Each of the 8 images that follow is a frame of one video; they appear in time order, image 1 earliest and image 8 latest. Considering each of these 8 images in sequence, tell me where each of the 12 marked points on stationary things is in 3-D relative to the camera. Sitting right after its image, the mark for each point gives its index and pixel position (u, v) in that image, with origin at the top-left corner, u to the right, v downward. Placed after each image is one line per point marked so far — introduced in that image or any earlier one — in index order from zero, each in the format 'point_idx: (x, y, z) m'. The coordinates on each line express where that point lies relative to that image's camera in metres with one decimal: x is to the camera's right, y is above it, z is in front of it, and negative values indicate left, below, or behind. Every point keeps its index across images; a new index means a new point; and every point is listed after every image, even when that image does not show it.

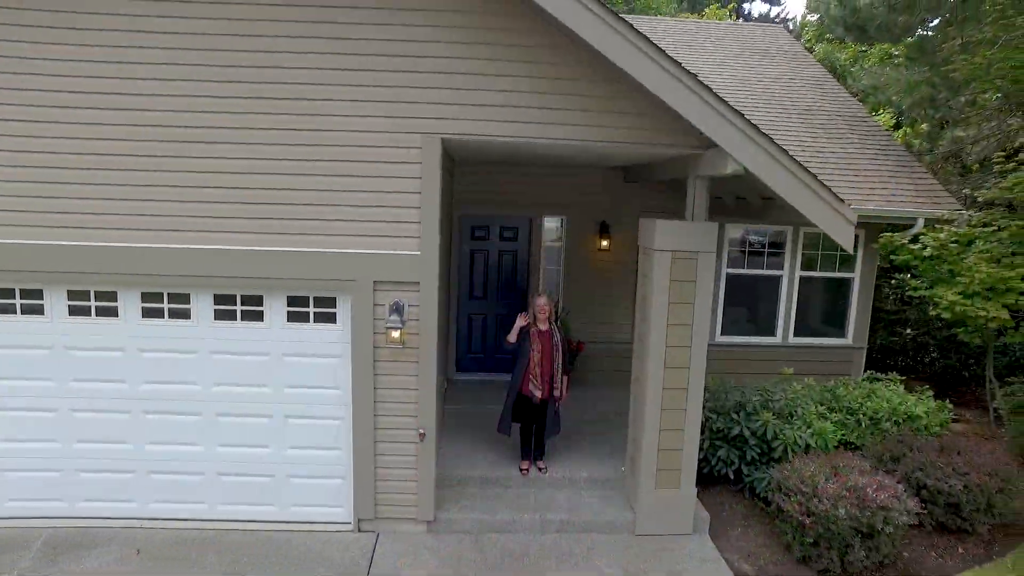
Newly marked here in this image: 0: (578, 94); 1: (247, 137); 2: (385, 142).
0: (+0.3, +0.7, +4.0) m
1: (-1.0, +0.6, +4.1) m
2: (-0.5, +0.6, +4.1) m
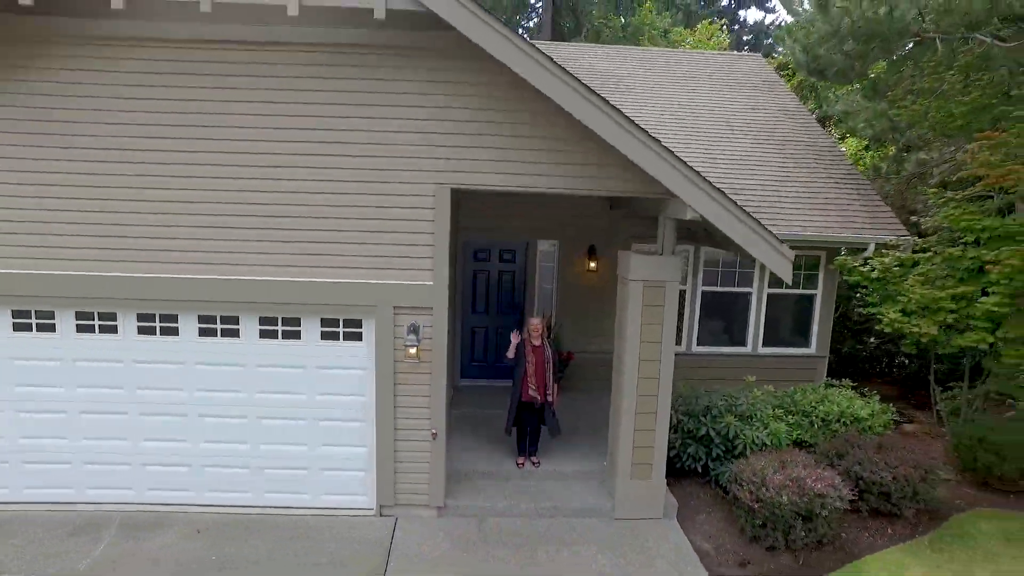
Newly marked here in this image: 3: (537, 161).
0: (+0.2, +0.6, +4.9) m
1: (-1.0, +0.5, +4.9) m
2: (-0.5, +0.5, +4.9) m
3: (+0.1, +0.6, +4.9) m
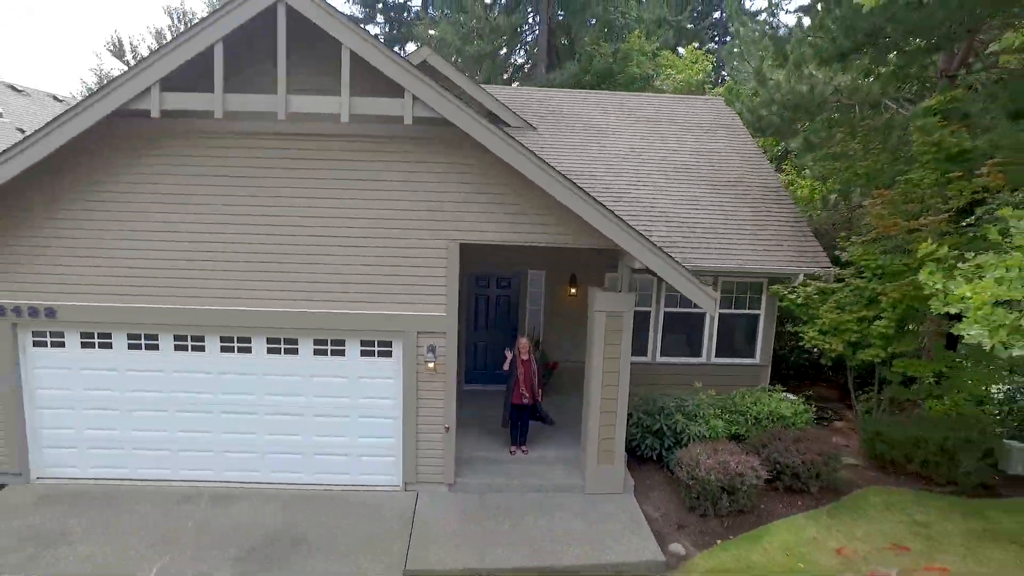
0: (+0.2, +0.4, +6.5) m
1: (-1.1, +0.3, +6.6) m
2: (-0.5, +0.3, +6.6) m
3: (+0.1, +0.4, +6.5) m
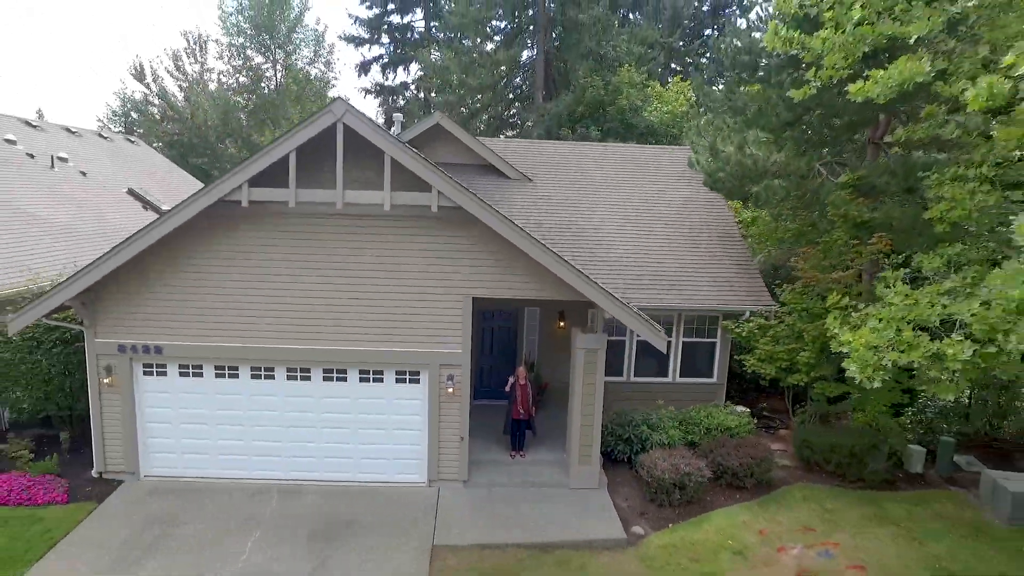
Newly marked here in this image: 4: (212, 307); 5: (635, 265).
0: (+0.2, +0.1, +8.5) m
1: (-1.1, -0.1, +8.6) m
2: (-0.5, -0.1, +8.6) m
3: (+0.1, +0.1, +8.5) m
4: (-2.4, -0.2, +8.5) m
5: (+1.3, +0.2, +11.1) m
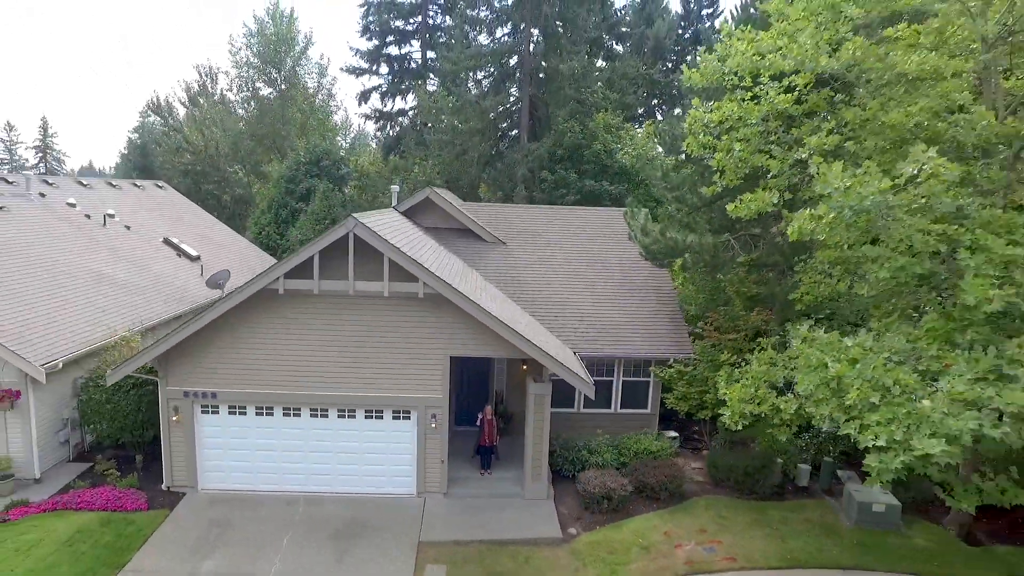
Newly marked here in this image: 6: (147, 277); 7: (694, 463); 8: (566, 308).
0: (-0.1, -0.6, +11.4) m
1: (-1.4, -0.7, +11.4) m
2: (-0.9, -0.7, +11.4) m
3: (-0.3, -0.6, +11.4) m
4: (-2.8, -0.8, +11.4) m
5: (+0.9, -0.5, +13.9) m
6: (-5.6, +0.1, +16.6) m
7: (+2.3, -2.2, +13.7) m
8: (+0.7, -0.3, +14.2) m
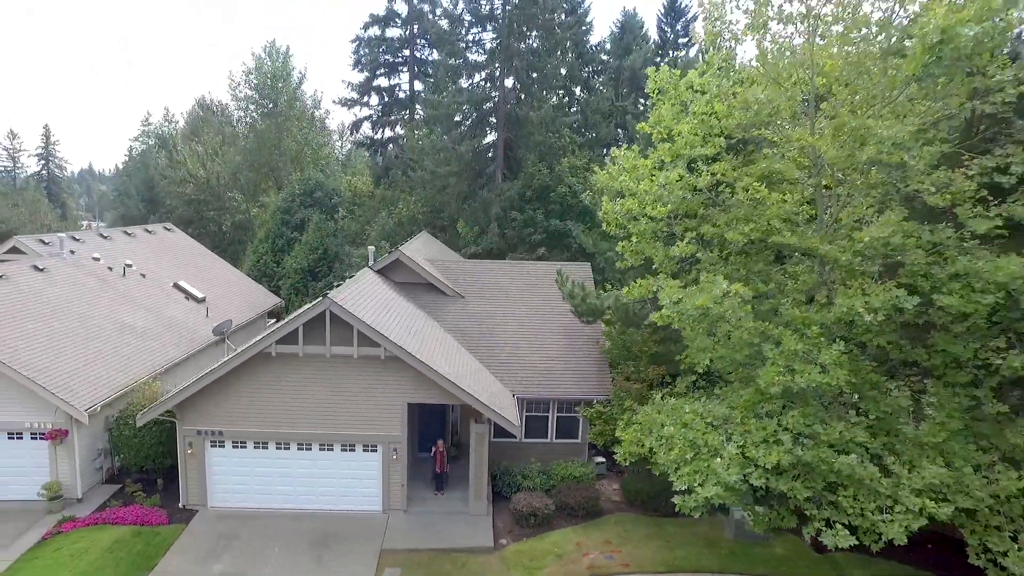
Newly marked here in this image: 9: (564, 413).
0: (-0.9, -1.4, +14.3) m
1: (-2.1, -1.5, +14.4) m
2: (-1.6, -1.5, +14.4) m
3: (-1.0, -1.4, +14.3) m
4: (-3.5, -1.6, +14.3) m
5: (+0.2, -1.3, +16.9) m
6: (-6.4, -0.6, +19.5) m
7: (+1.6, -3.1, +16.7) m
8: (0.0, -1.1, +17.2) m
9: (+0.8, -2.0, +16.8) m
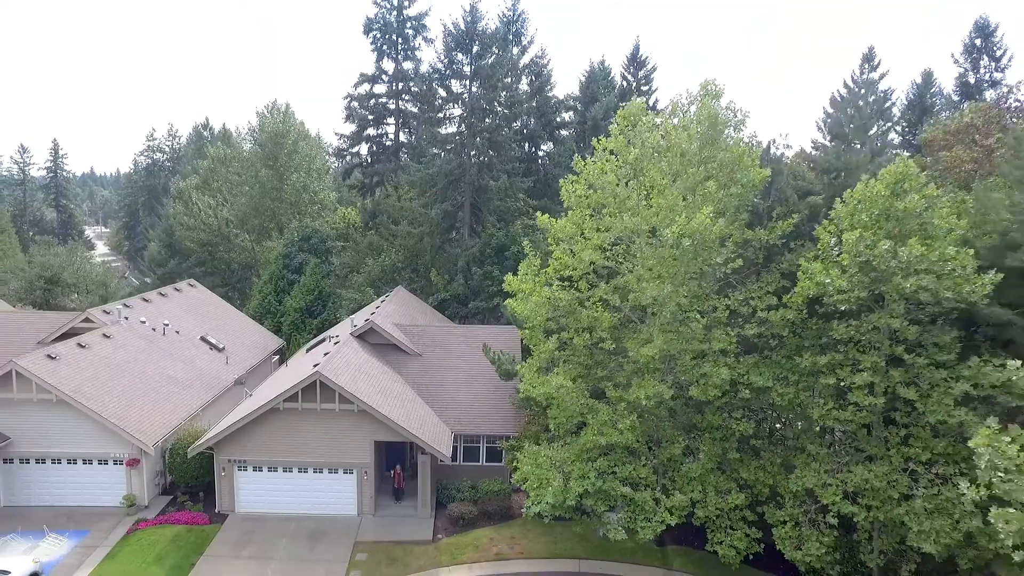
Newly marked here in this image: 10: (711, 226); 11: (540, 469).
0: (-2.1, -2.8, +20.7) m
1: (-3.4, -2.9, +20.7) m
2: (-2.9, -3.0, +20.8) m
3: (-2.3, -2.8, +20.7) m
4: (-4.8, -3.0, +20.7) m
5: (-1.1, -2.7, +23.3) m
6: (-7.7, -2.0, +25.9) m
7: (+0.3, -4.5, +23.0) m
8: (-1.3, -2.5, +23.6) m
9: (-0.5, -3.4, +23.2) m
10: (+3.0, +0.9, +15.8) m
11: (+0.4, -2.8, +16.8) m
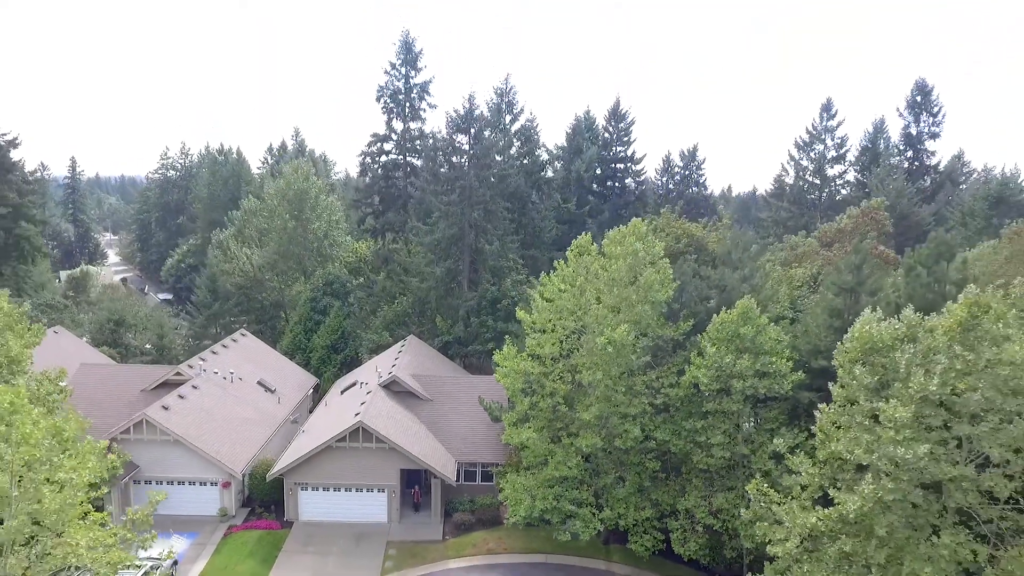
0: (-2.5, -4.7, +28.7) m
1: (-3.8, -4.8, +28.7) m
2: (-3.2, -4.8, +28.7) m
3: (-2.6, -4.7, +28.7) m
4: (-5.1, -4.9, +28.6) m
5: (-1.4, -4.6, +31.2) m
6: (-8.0, -3.9, +33.9) m
7: (0.0, -6.4, +31.0) m
8: (-1.7, -4.4, +31.5) m
9: (-0.8, -5.3, +31.2) m
10: (+2.7, -1.0, +23.8) m
11: (+0.1, -4.7, +24.8) m
